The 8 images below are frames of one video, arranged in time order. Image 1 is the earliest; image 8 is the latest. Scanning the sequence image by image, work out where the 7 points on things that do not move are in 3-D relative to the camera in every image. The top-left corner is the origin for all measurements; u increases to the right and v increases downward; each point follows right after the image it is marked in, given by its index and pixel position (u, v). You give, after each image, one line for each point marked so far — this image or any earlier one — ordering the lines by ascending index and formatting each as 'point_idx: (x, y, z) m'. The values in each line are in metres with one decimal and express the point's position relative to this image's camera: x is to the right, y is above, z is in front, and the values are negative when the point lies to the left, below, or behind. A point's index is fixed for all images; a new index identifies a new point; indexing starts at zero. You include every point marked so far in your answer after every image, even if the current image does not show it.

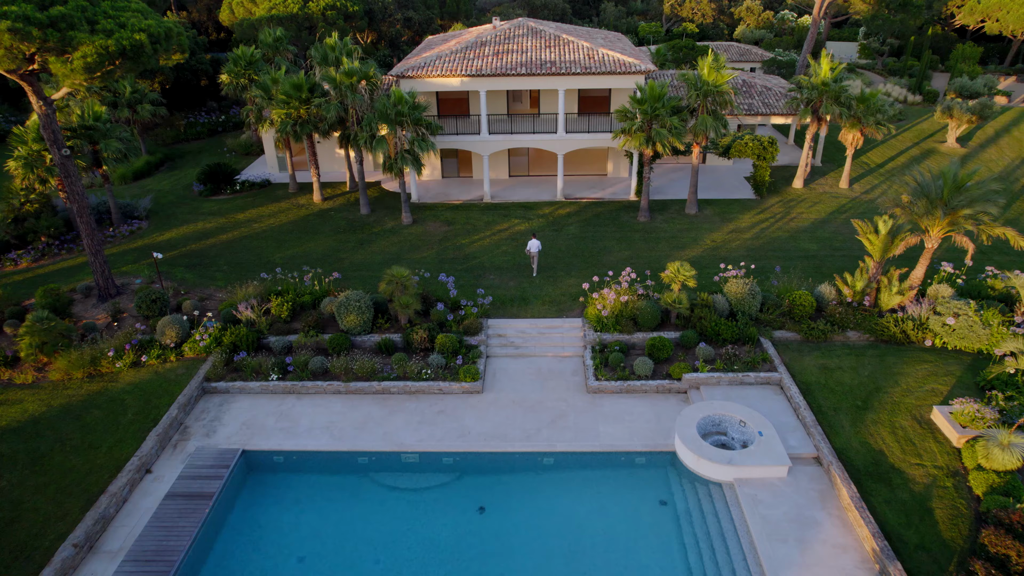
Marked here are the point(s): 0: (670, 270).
0: (+3.8, +0.4, +15.6) m
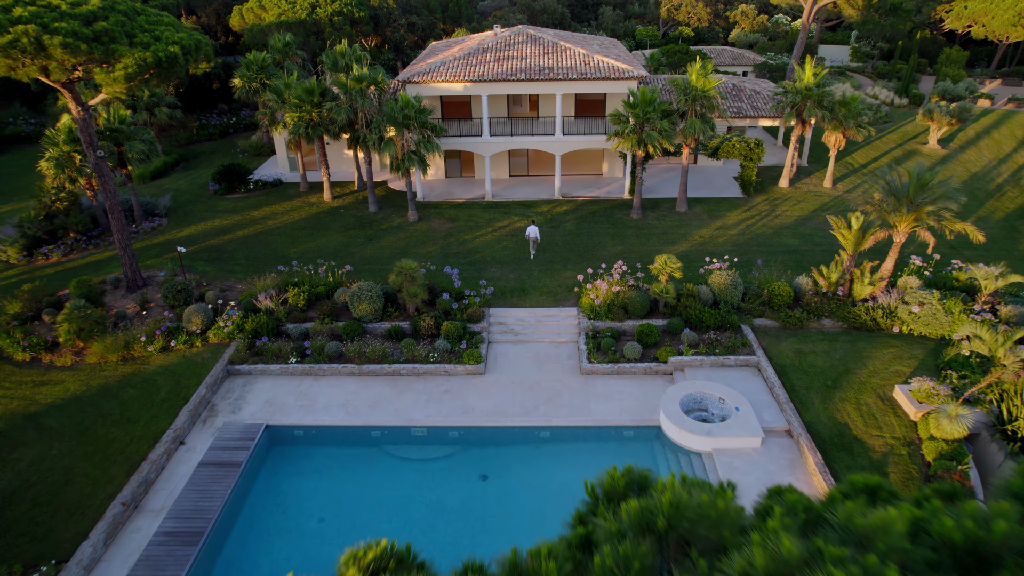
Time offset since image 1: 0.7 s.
0: (+3.8, +0.7, +16.9) m
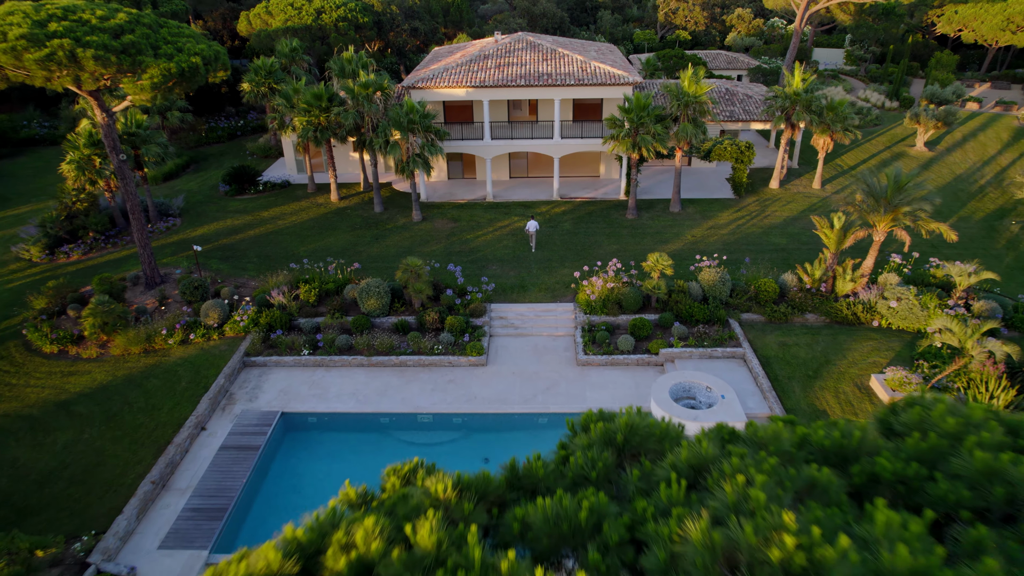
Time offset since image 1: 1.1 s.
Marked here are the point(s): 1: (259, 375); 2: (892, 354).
0: (+3.8, +0.8, +17.8) m
1: (-6.3, -2.2, +16.2) m
2: (+9.1, -1.6, +15.5) m
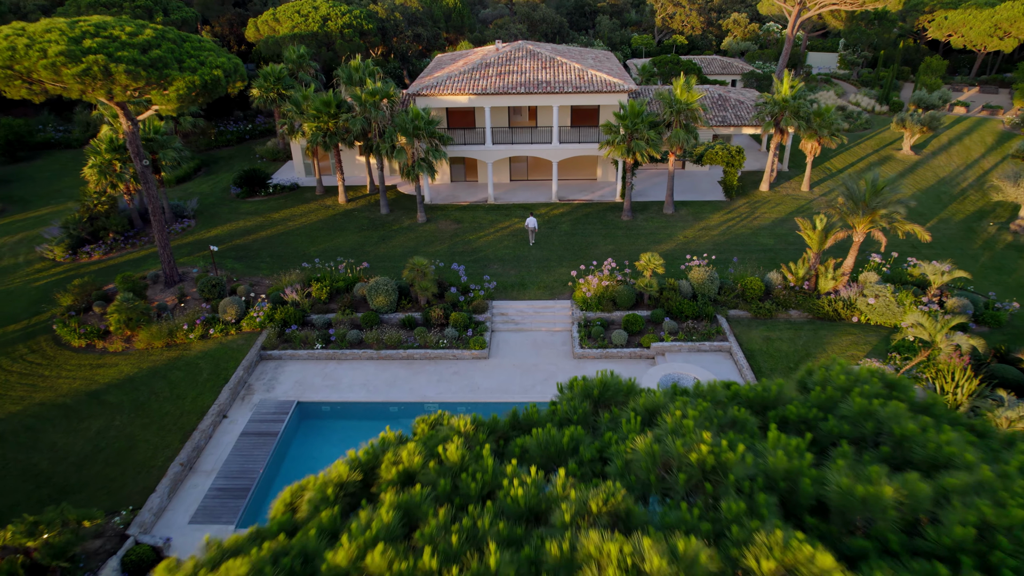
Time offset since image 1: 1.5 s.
0: (+3.8, +0.8, +18.9) m
1: (-6.3, -2.1, +17.3) m
2: (+9.1, -1.5, +16.6) m
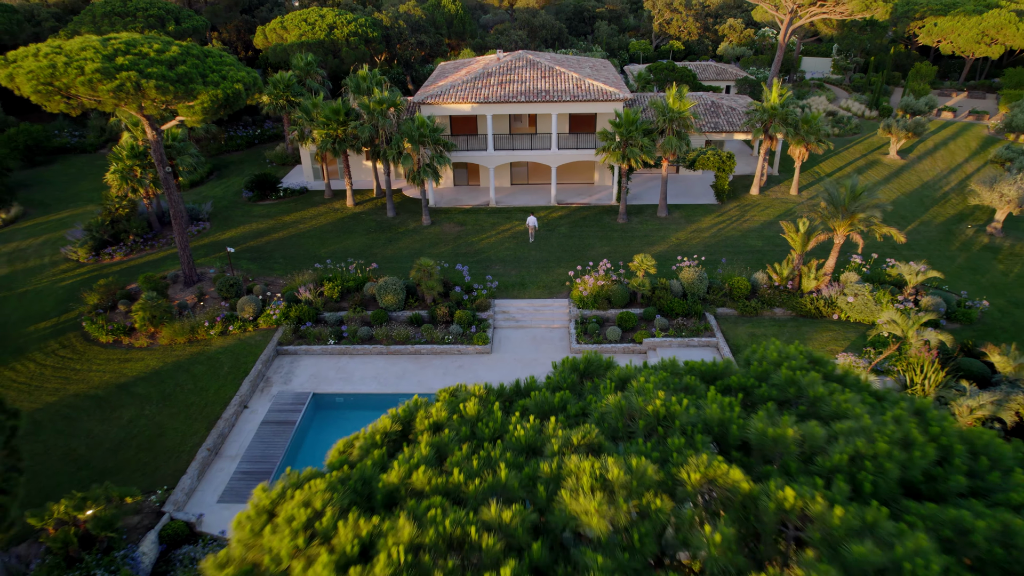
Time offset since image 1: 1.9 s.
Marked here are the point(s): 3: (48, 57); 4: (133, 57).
0: (+3.9, +0.9, +20.0) m
1: (-6.3, -2.1, +18.5) m
2: (+9.1, -1.5, +17.7) m
3: (-10.9, +5.4, +15.3) m
4: (-9.3, +5.6, +15.9) m
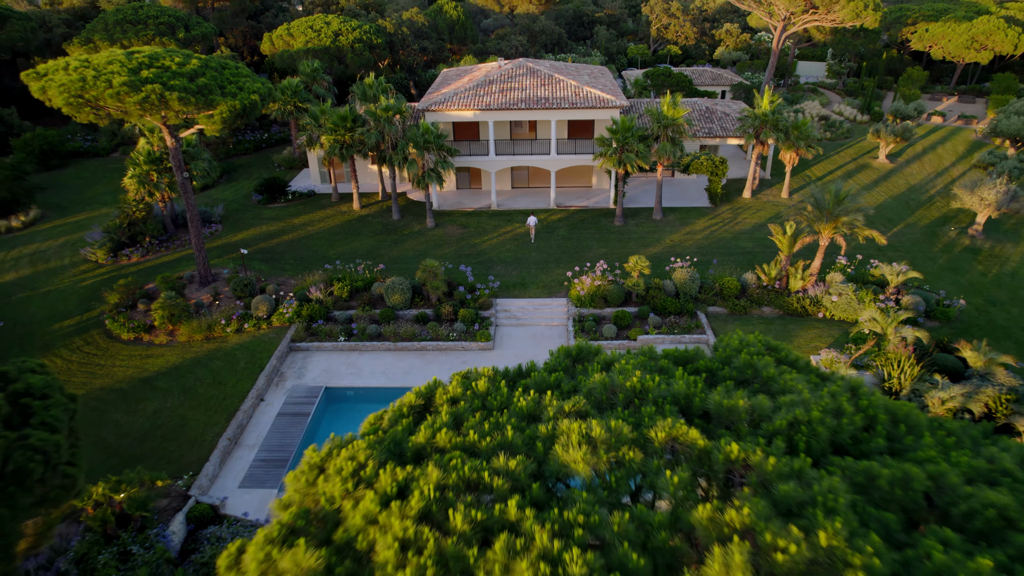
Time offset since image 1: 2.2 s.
0: (+3.9, +0.9, +21.0) m
1: (-6.2, -2.1, +19.5) m
2: (+9.2, -1.5, +18.7) m
3: (-10.9, +5.4, +16.3) m
4: (-9.2, +5.7, +16.9) m
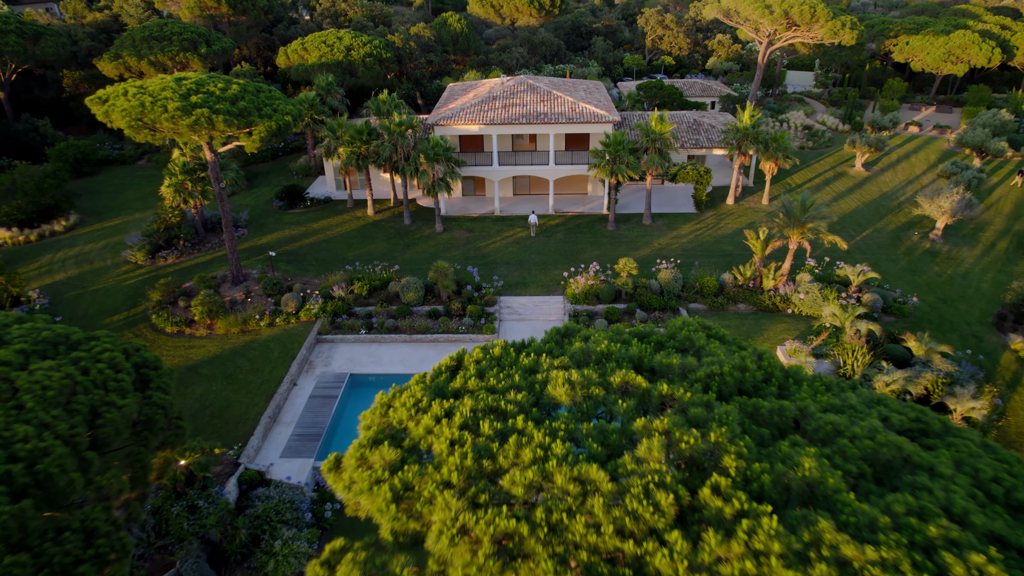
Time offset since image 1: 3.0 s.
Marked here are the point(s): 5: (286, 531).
0: (+4.0, +0.9, +23.5) m
1: (-6.2, -2.0, +21.9) m
2: (+9.2, -1.5, +21.2) m
3: (-10.8, +5.5, +18.7) m
4: (-9.2, +5.7, +19.4) m
5: (-5.0, -5.4, +14.6) m
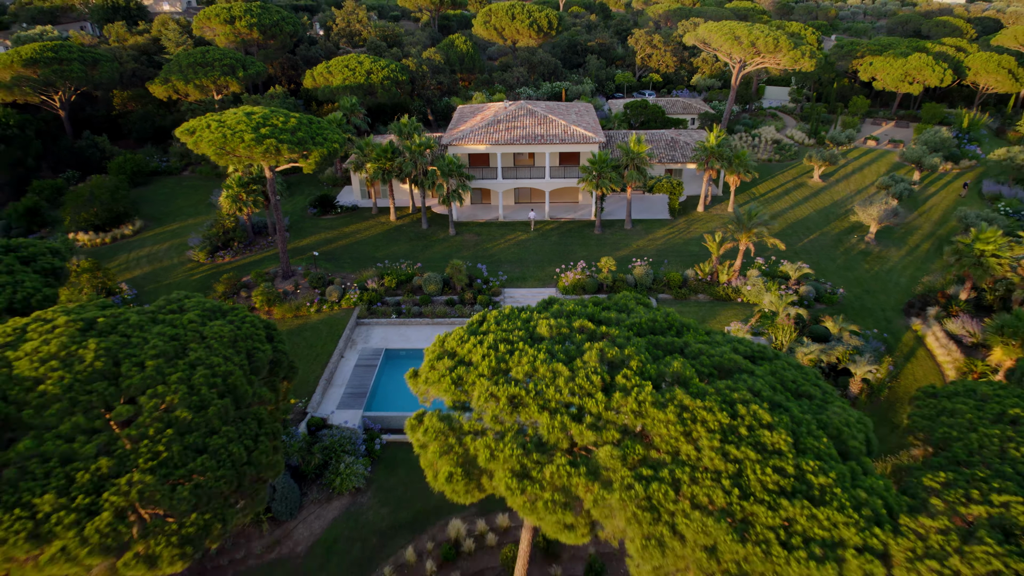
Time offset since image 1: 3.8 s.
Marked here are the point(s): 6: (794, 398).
0: (+4.1, +1.2, +28.6) m
1: (-6.1, -1.7, +27.1) m
2: (+9.3, -1.2, +26.3) m
3: (-10.7, +5.8, +23.9) m
4: (-9.1, +6.0, +24.6) m
5: (-5.0, -5.1, +19.7) m
6: (+4.9, -1.9, +11.4) m
